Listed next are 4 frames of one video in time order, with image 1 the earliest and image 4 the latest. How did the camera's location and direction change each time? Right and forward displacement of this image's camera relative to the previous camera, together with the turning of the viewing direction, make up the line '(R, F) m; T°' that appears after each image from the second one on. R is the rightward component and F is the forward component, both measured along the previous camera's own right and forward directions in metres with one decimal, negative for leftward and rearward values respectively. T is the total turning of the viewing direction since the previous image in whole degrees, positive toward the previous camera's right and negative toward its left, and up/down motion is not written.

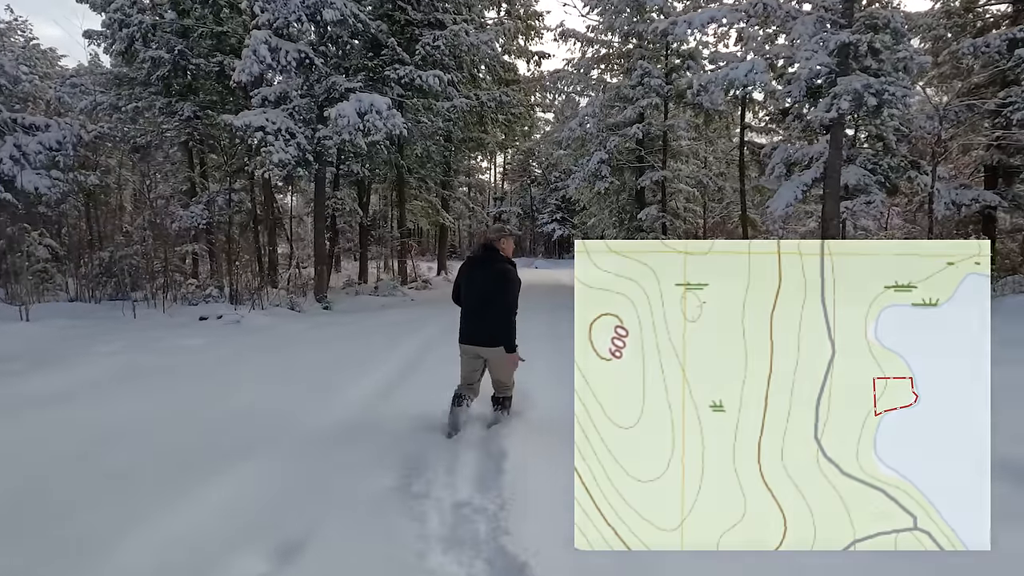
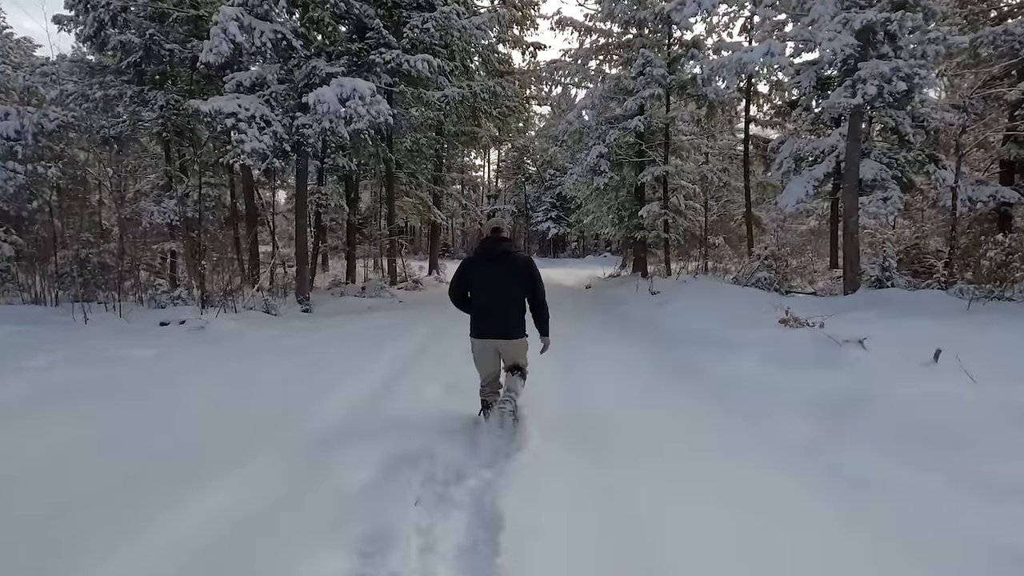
(0.0, +0.8) m; +1°
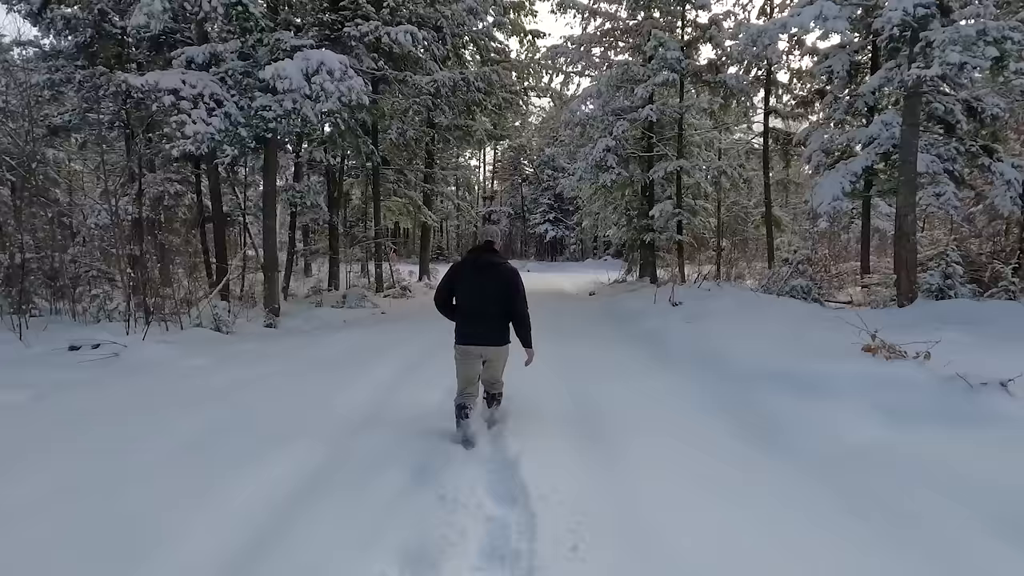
(0.0, +1.6) m; 0°
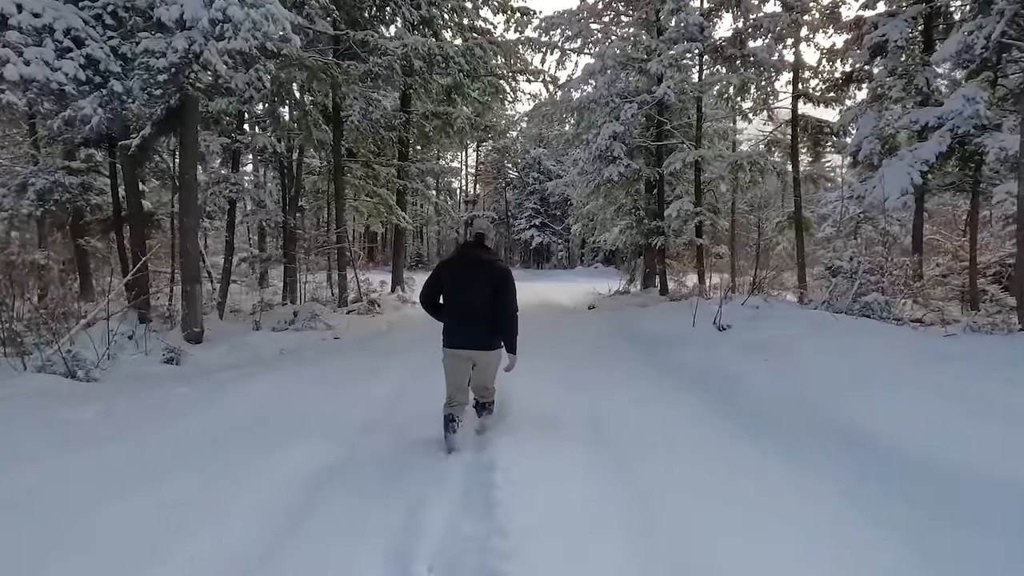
(-0.1, +2.5) m; +2°
